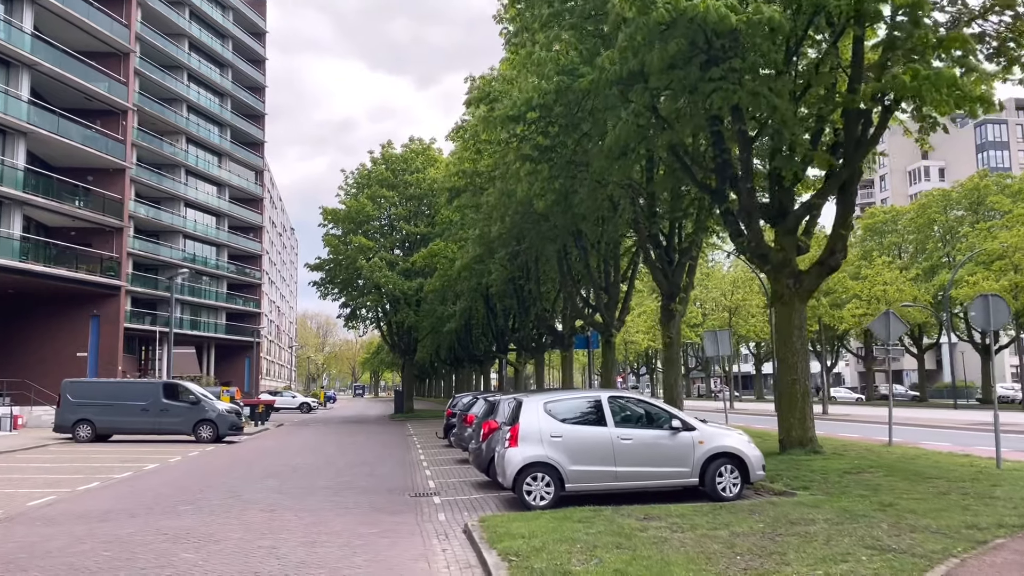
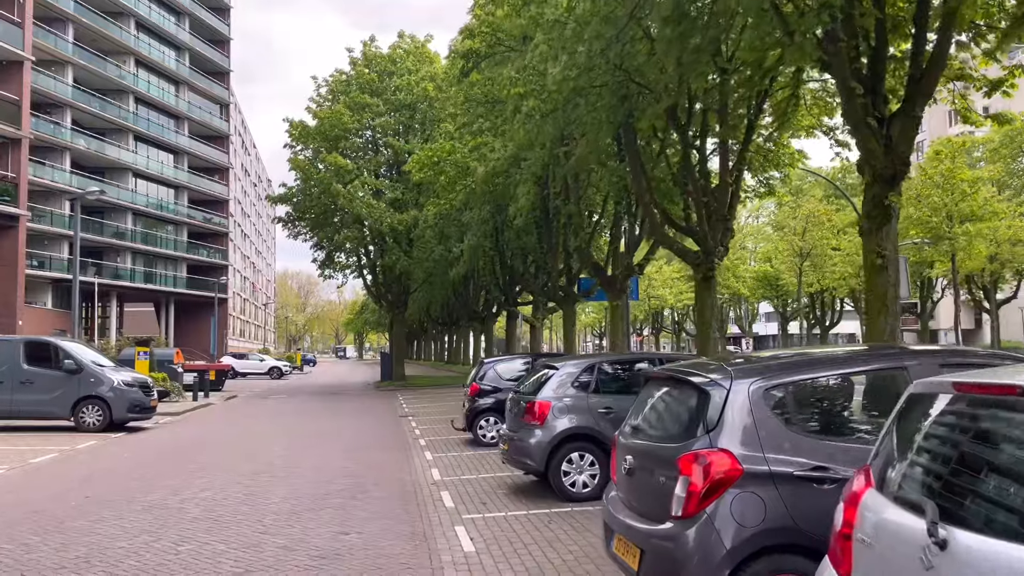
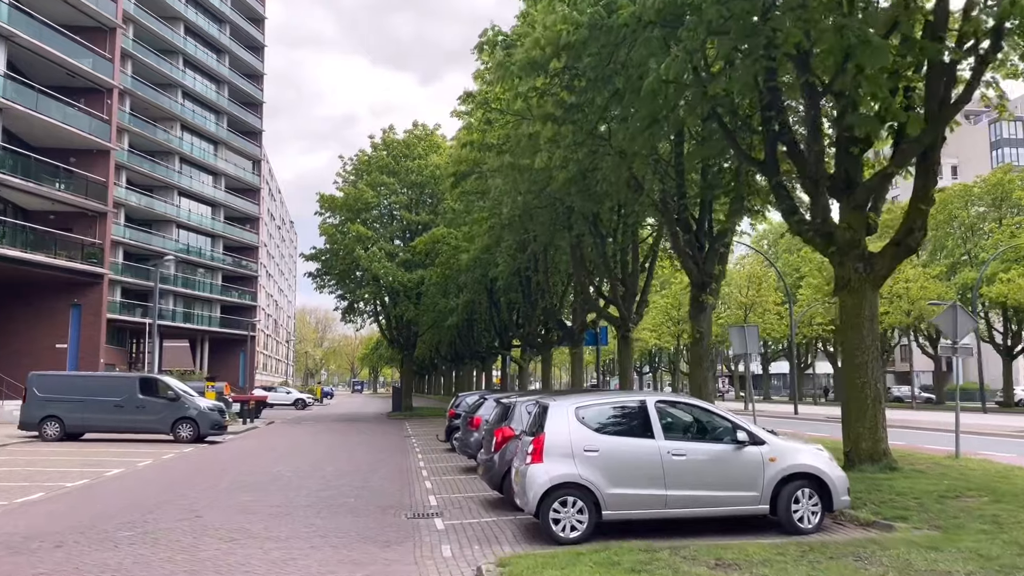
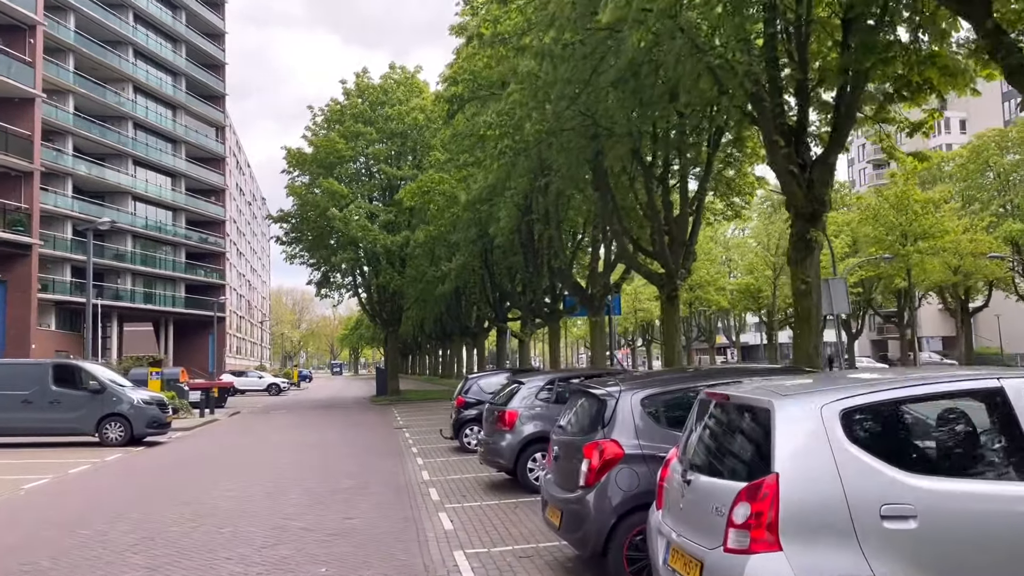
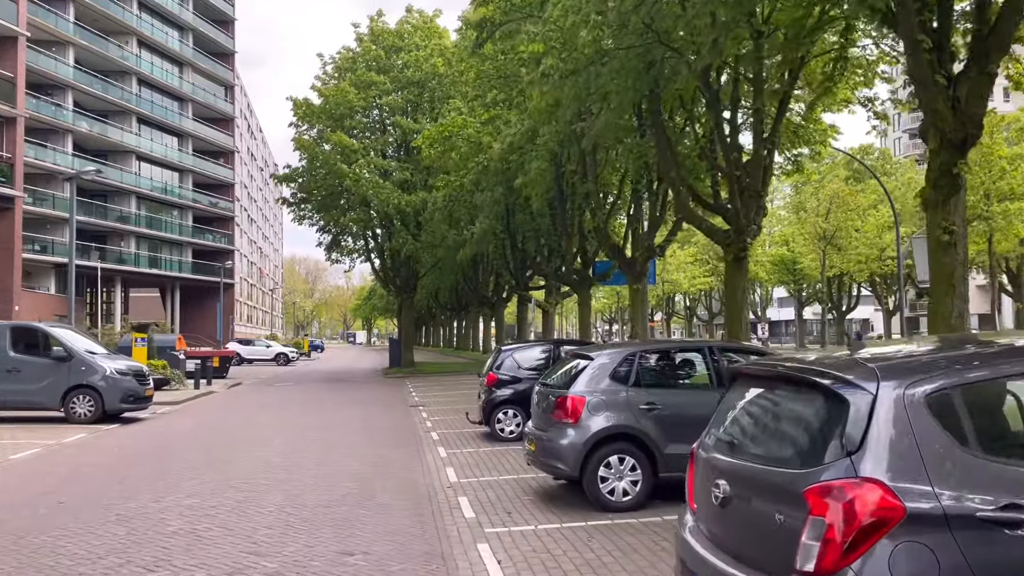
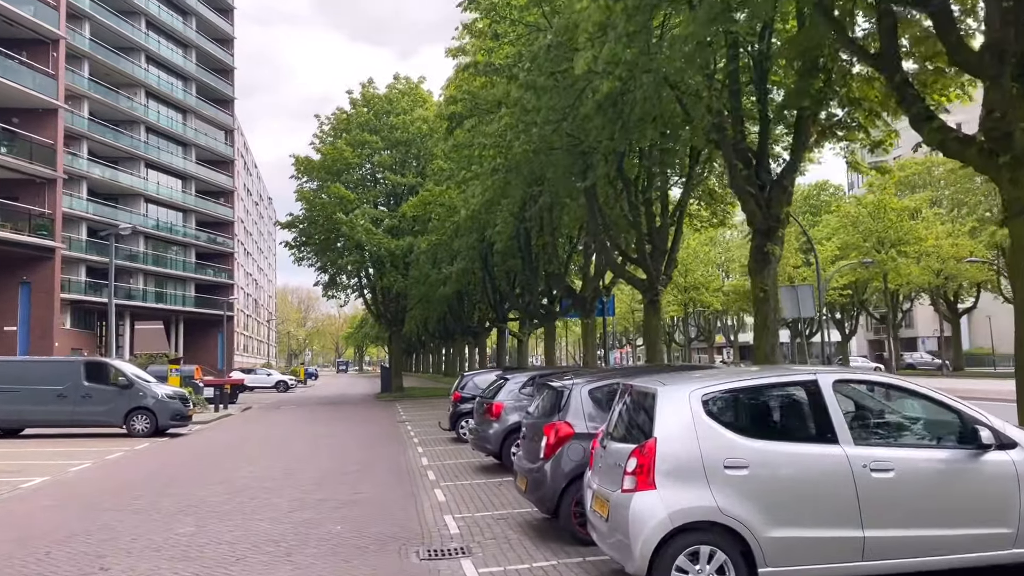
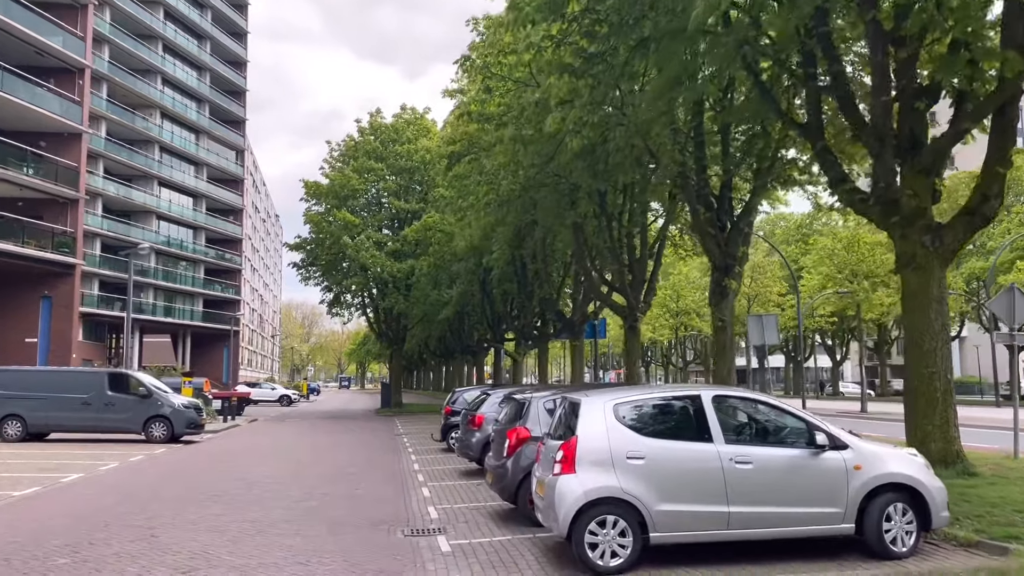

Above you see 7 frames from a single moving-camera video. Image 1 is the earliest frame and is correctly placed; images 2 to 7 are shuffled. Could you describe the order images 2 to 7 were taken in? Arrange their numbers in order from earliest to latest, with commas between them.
3, 7, 6, 4, 2, 5
